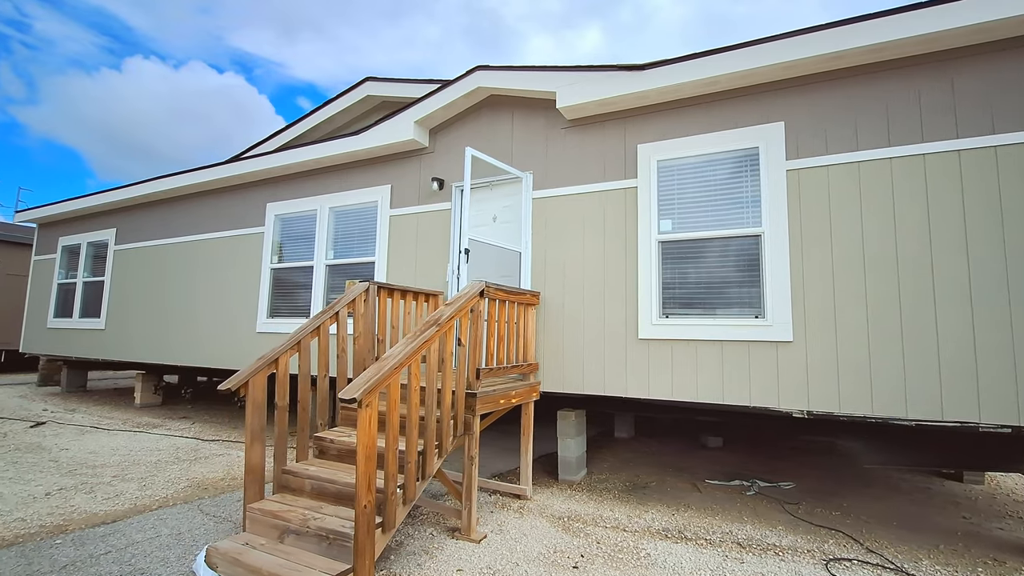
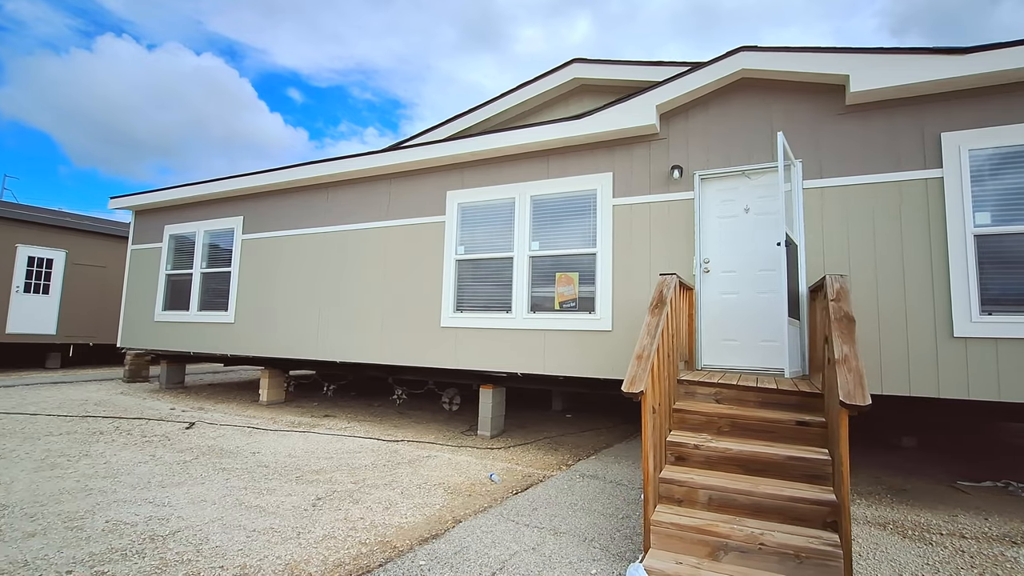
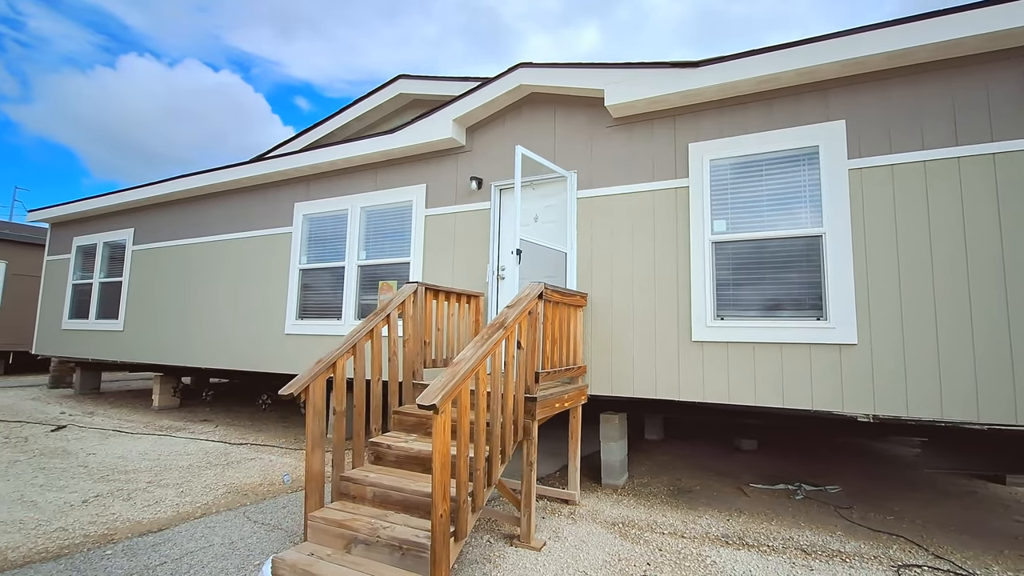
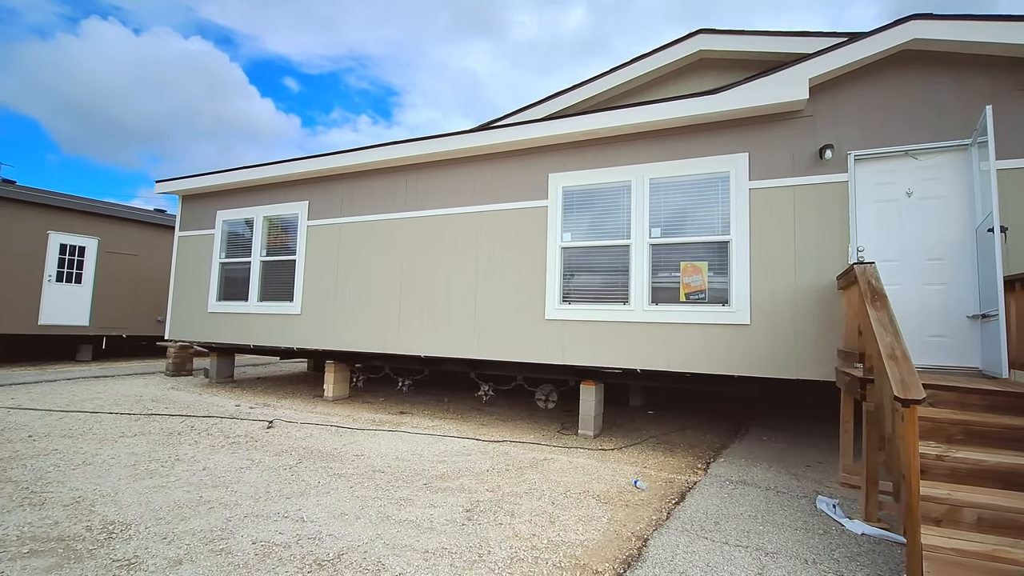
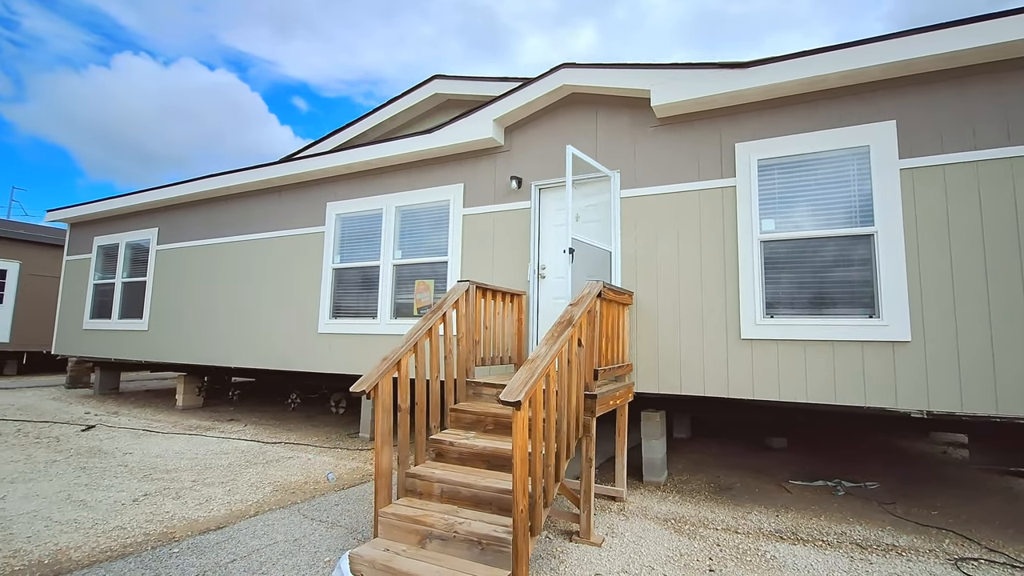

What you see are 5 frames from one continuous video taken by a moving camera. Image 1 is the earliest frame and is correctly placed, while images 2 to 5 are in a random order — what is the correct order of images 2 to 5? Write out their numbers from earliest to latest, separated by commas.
3, 5, 2, 4
